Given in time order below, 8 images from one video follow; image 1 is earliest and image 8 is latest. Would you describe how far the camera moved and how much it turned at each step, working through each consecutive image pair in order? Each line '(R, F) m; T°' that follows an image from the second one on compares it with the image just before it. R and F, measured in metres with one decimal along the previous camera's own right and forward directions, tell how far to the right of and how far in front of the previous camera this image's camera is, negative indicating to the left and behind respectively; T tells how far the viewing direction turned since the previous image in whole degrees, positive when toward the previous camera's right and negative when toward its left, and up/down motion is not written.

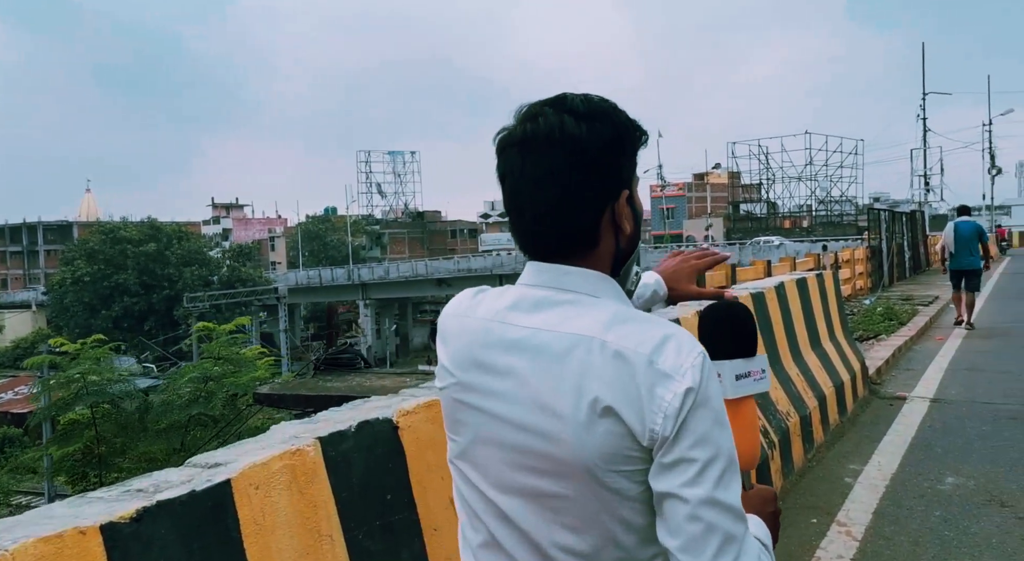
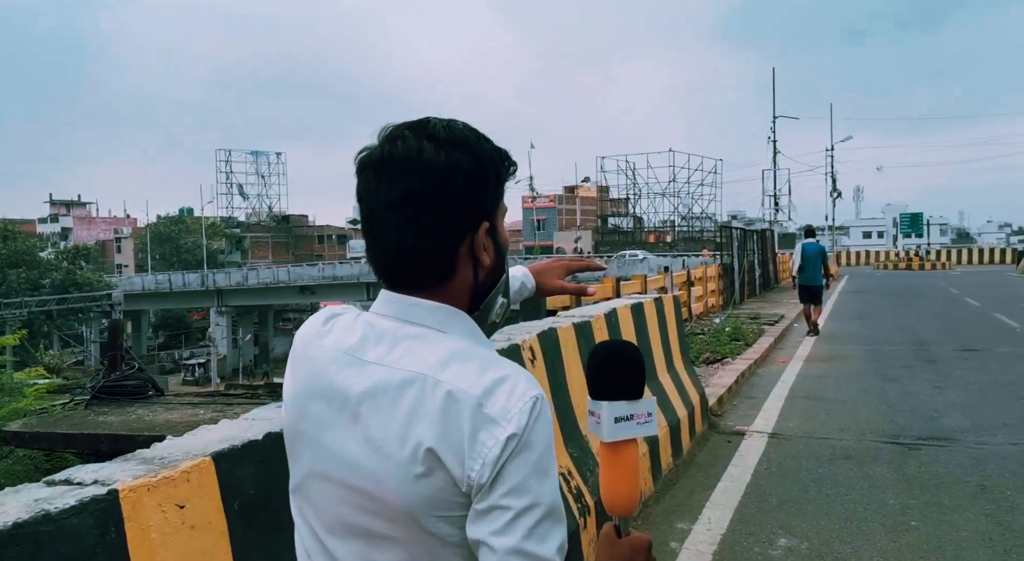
(+0.4, +0.6) m; +10°
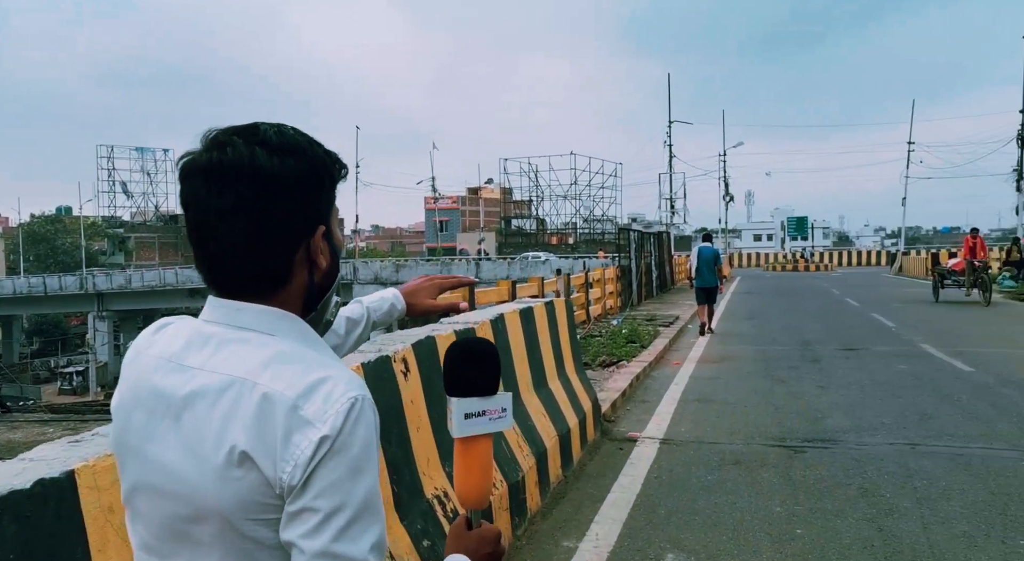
(+0.1, +0.2) m; +7°
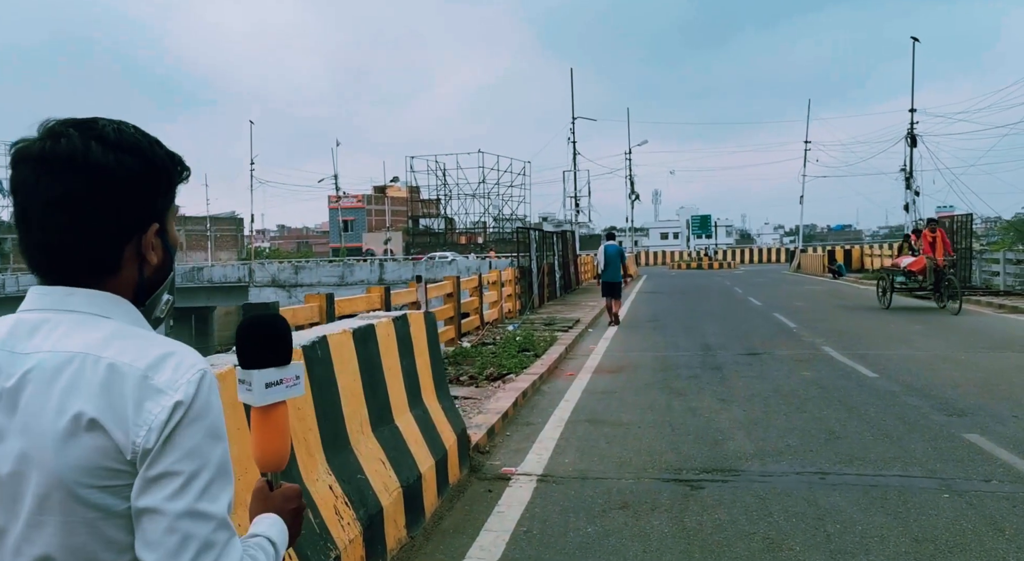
(+0.3, +0.6) m; +7°
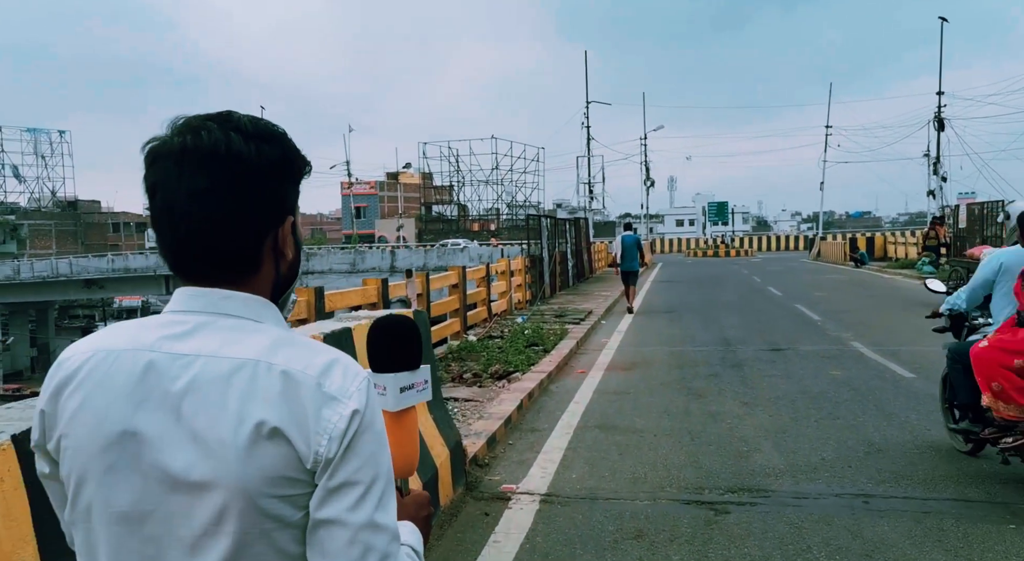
(+0.1, +0.4) m; -1°
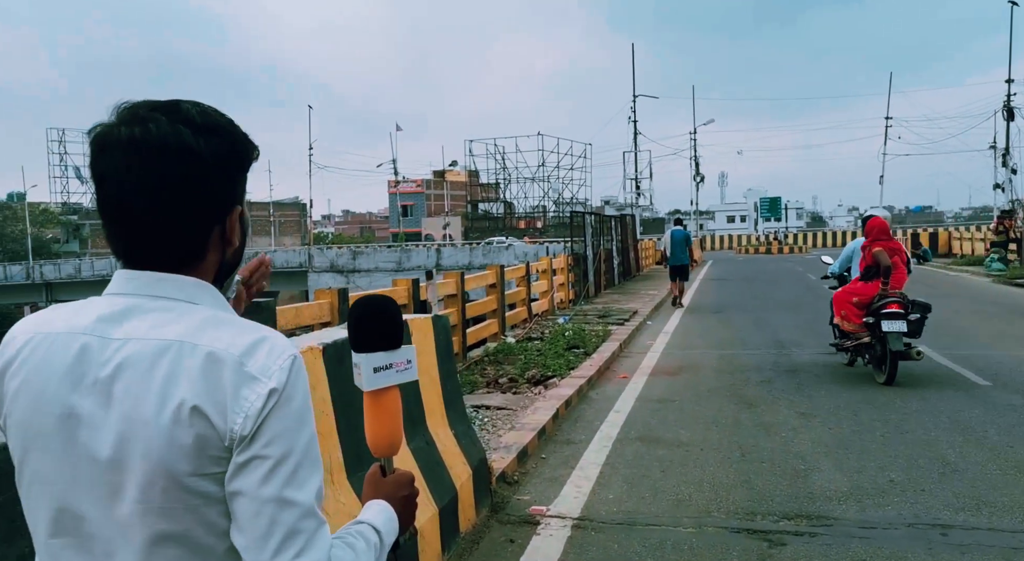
(+0.1, +0.3) m; -4°
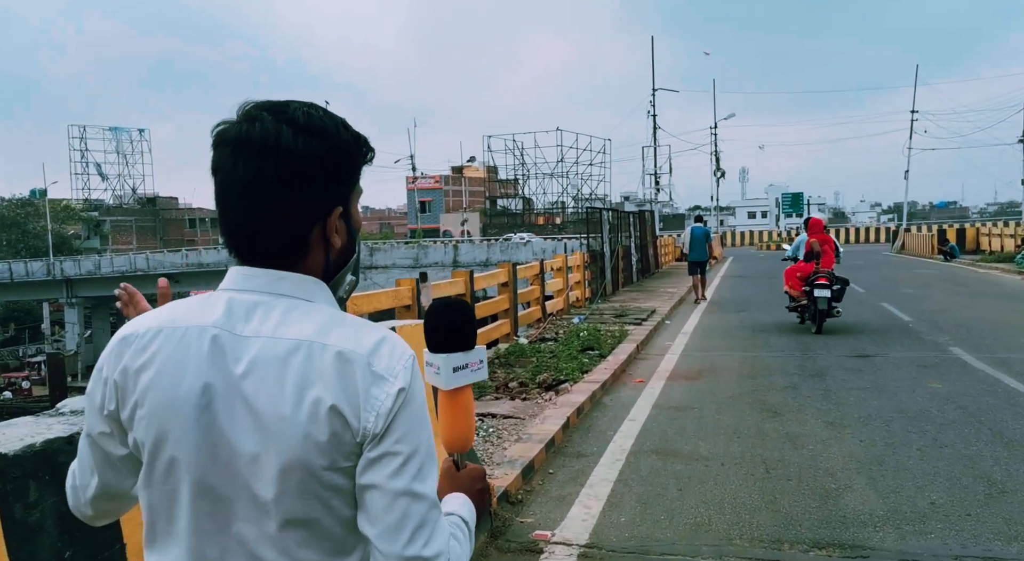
(+0.1, +0.2) m; -2°
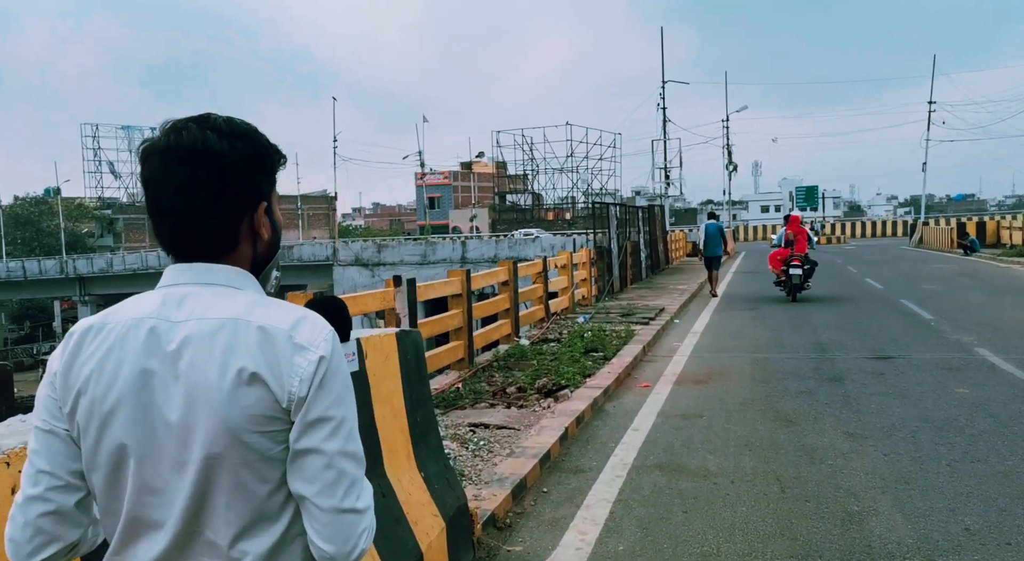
(+0.1, +0.3) m; -1°
